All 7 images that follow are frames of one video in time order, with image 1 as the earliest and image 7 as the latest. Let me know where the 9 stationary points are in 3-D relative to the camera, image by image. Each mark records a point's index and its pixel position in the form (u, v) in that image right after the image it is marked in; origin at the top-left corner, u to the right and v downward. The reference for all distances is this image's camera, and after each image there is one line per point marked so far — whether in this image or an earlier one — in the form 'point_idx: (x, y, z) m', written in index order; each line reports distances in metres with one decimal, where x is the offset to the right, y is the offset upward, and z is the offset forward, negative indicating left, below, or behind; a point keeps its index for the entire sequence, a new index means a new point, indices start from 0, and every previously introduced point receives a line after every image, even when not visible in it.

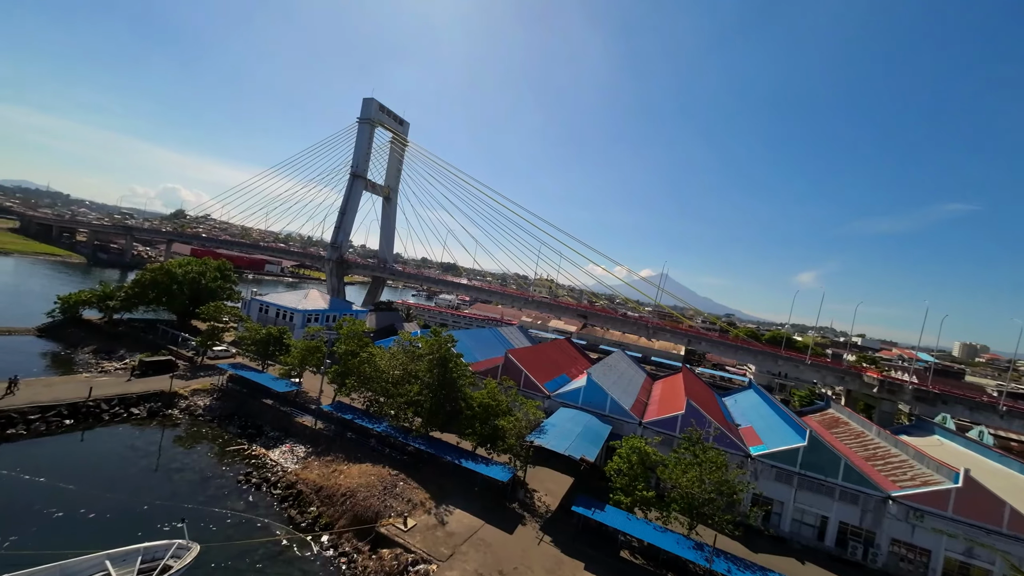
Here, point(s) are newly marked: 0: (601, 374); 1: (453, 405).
0: (+4.6, -4.4, +18.5) m
1: (-2.1, -4.3, +13.1) m
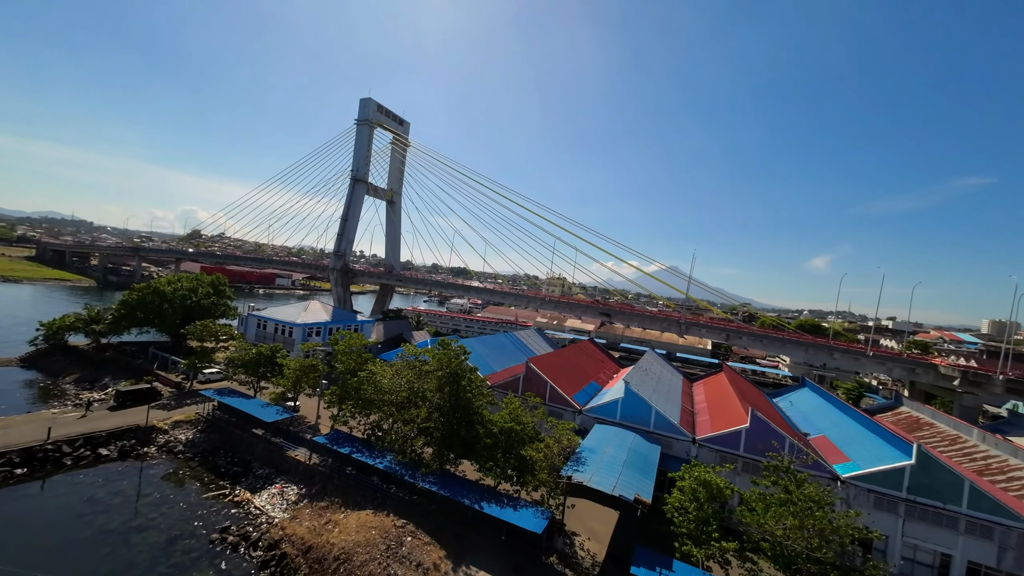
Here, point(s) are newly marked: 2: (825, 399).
0: (+5.6, -4.1, +16.1) m
1: (-1.3, -4.3, +10.9) m
2: (+16.8, -5.9, +19.7) m
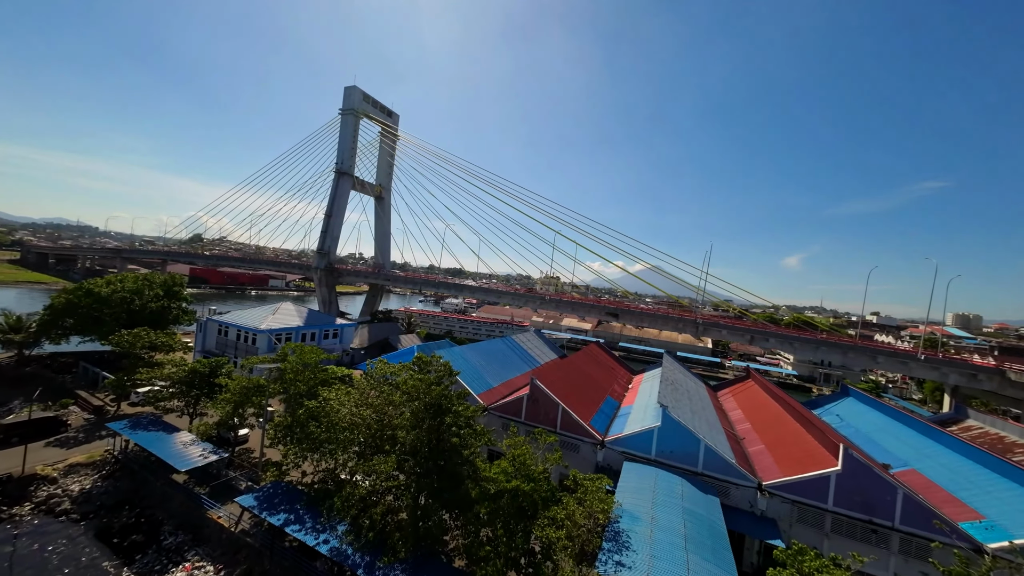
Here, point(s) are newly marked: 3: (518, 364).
0: (+5.7, -4.0, +12.9) m
1: (-1.2, -4.3, +7.7) m
2: (+16.8, -5.6, +16.6) m
3: (+0.3, -4.0, +19.2) m
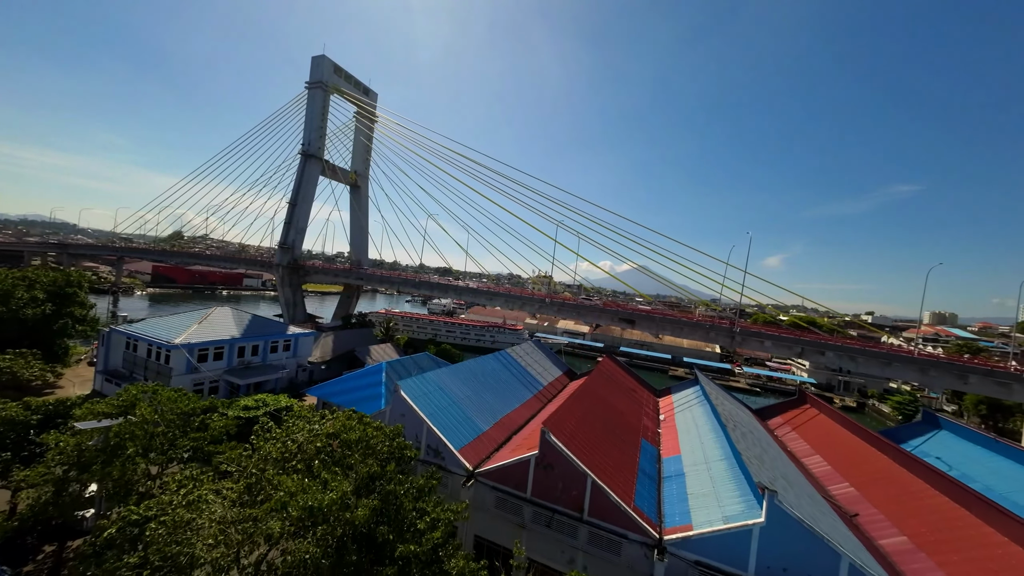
0: (+5.7, -4.1, +8.6) m
1: (-1.0, -4.3, +3.1) m
2: (+16.7, -5.7, +12.6) m
3: (+0.1, -4.1, +14.7) m
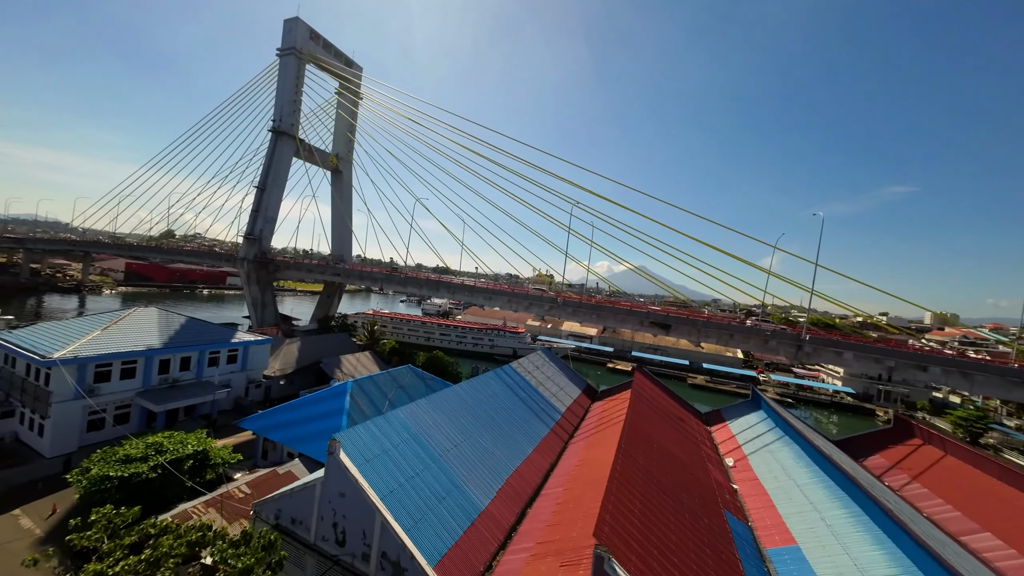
0: (+6.0, -3.9, +4.4) m
1: (-0.7, -4.1, -1.1) m
2: (+17.0, -5.5, +8.5) m
3: (+0.4, -3.9, +10.5) m
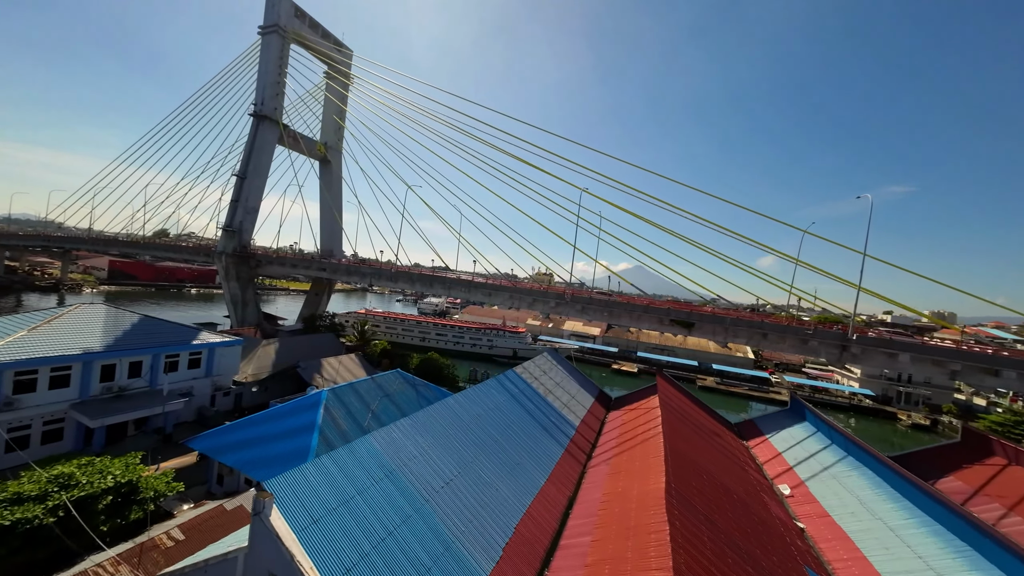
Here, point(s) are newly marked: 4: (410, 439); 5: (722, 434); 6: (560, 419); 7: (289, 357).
0: (+6.2, -3.6, +2.5) m
1: (-0.5, -3.9, -3.0) m
2: (+17.1, -5.2, +6.6) m
3: (+0.5, -3.6, +8.6) m
4: (-1.7, -2.7, +6.5) m
5: (+6.4, -4.4, +11.1) m
6: (+1.4, -3.8, +10.5) m
7: (-11.0, -3.4, +18.0) m
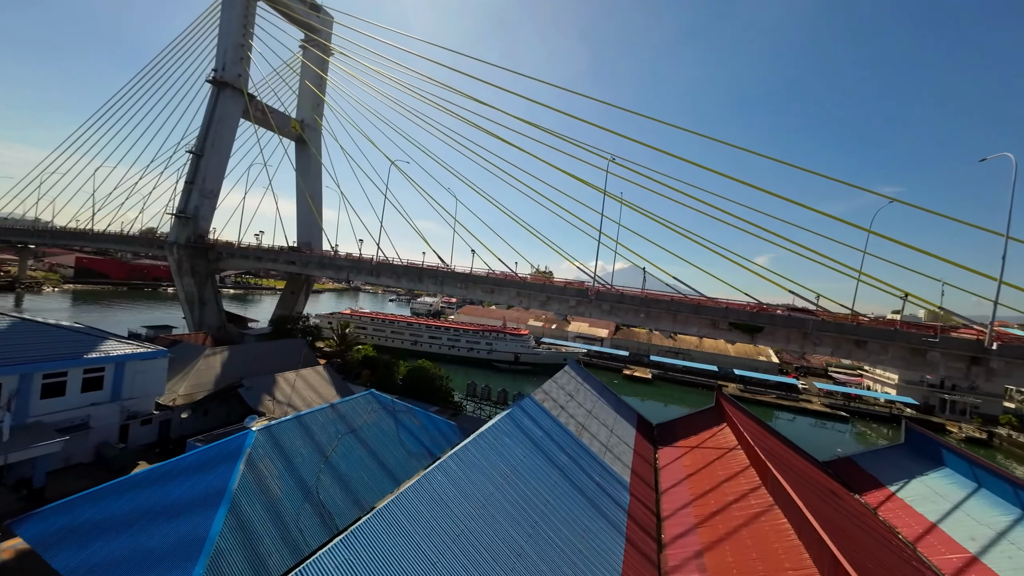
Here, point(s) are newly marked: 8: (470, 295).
0: (+6.7, -3.4, -1.0) m
1: (+0.1, -3.7, -6.6) m
2: (+17.6, -5.0, +3.2) m
3: (+1.0, -3.4, +5.0) m
4: (-1.2, -2.5, +2.9) m
5: (+6.8, -4.2, +7.6) m
6: (+1.8, -3.5, +6.9) m
7: (-10.6, -3.2, +14.3) m
8: (-2.0, -0.3, +18.0) m
